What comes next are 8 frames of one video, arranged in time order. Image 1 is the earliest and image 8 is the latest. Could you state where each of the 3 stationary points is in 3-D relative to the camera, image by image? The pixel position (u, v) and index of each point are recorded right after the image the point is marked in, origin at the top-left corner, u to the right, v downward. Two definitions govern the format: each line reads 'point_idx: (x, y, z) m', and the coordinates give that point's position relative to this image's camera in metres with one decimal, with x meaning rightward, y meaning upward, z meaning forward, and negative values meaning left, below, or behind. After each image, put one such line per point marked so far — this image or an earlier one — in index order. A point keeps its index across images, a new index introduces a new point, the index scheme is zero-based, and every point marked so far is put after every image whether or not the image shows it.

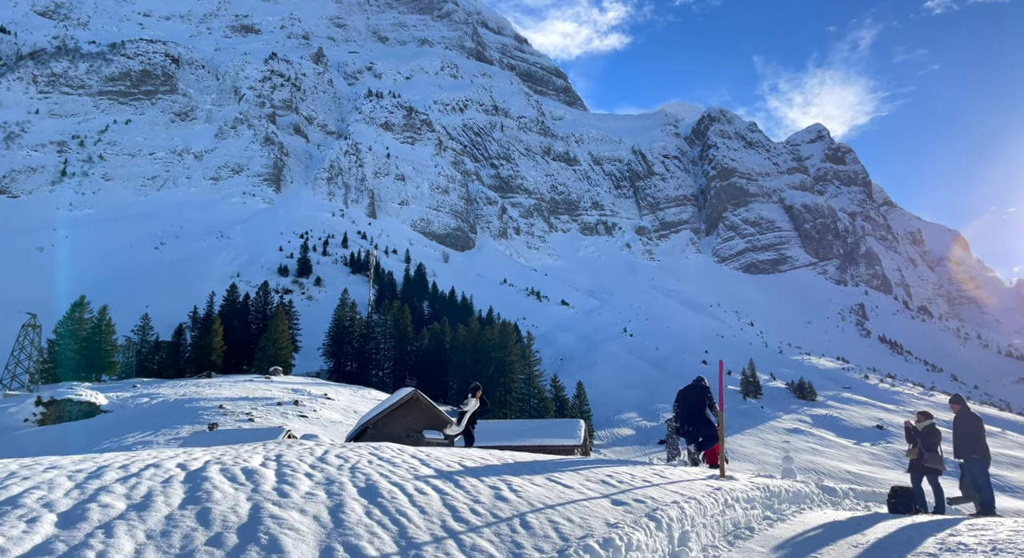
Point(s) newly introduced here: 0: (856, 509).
0: (+4.4, -3.0, +7.9) m
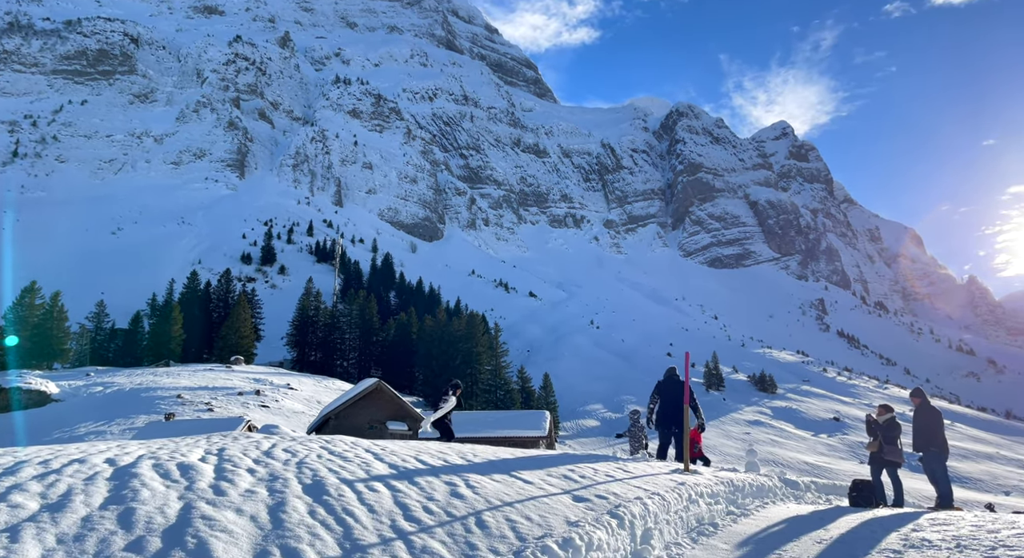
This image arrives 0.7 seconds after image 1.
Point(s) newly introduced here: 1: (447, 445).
0: (+3.9, -2.9, +7.9) m
1: (-0.9, -2.2, +8.1) m
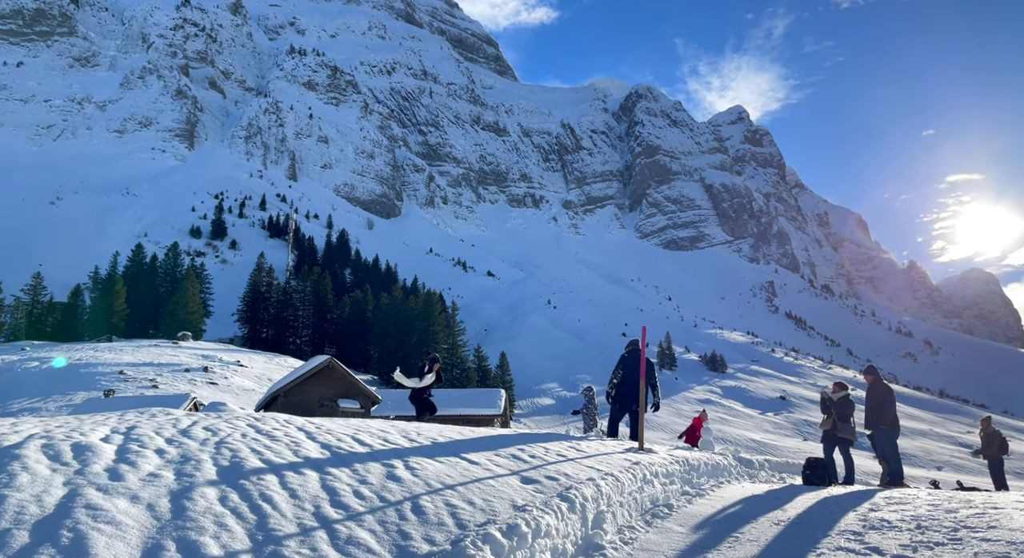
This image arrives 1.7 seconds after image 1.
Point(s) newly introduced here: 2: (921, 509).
0: (+3.3, -2.6, +7.8) m
1: (-1.5, -1.8, +7.6) m
2: (+3.6, -2.0, +5.4) m
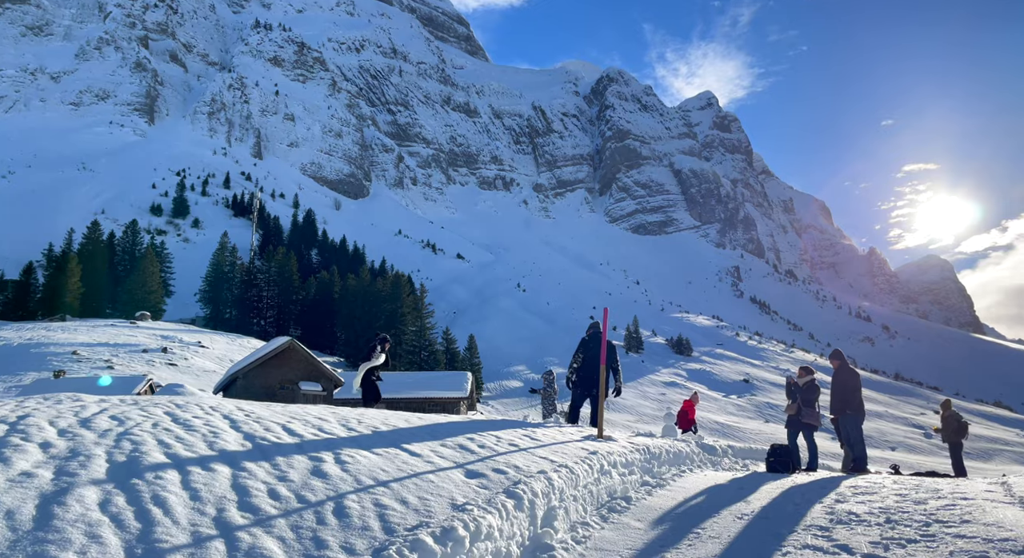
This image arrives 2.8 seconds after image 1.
0: (+2.7, -2.3, +7.5) m
1: (-2.0, -1.5, +7.1) m
2: (+3.1, -1.8, +5.1) m
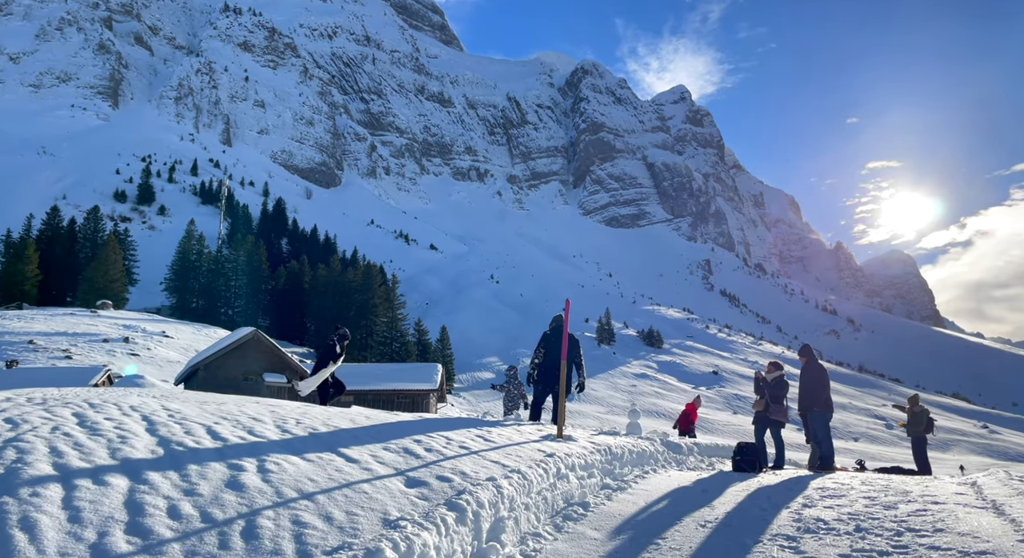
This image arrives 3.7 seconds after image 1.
0: (+2.2, -2.2, +7.3) m
1: (-2.5, -1.4, +6.6) m
2: (+2.7, -1.8, +4.9) m
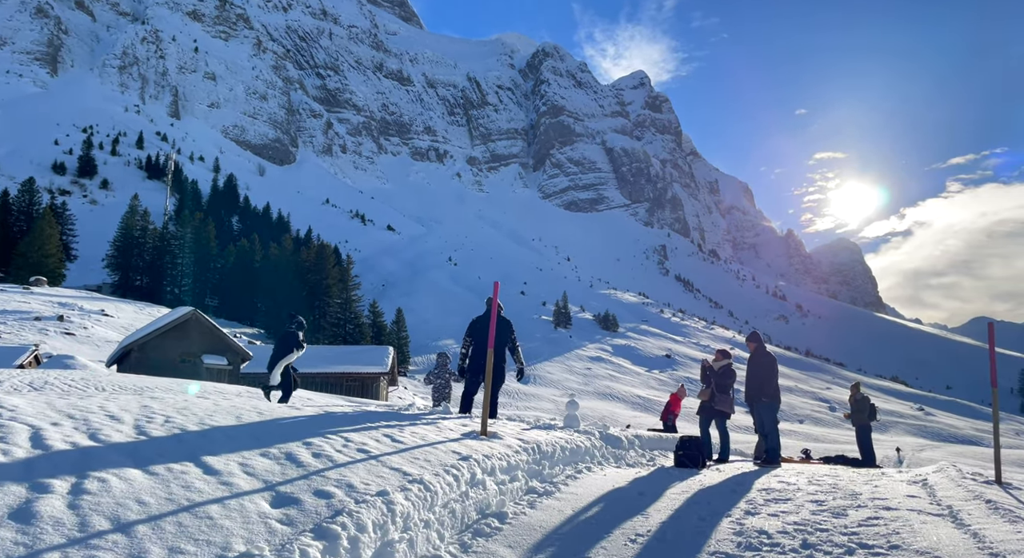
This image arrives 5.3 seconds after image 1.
0: (+1.4, -2.0, +6.7) m
1: (-3.3, -1.2, +5.7) m
2: (+2.1, -1.6, +4.4) m
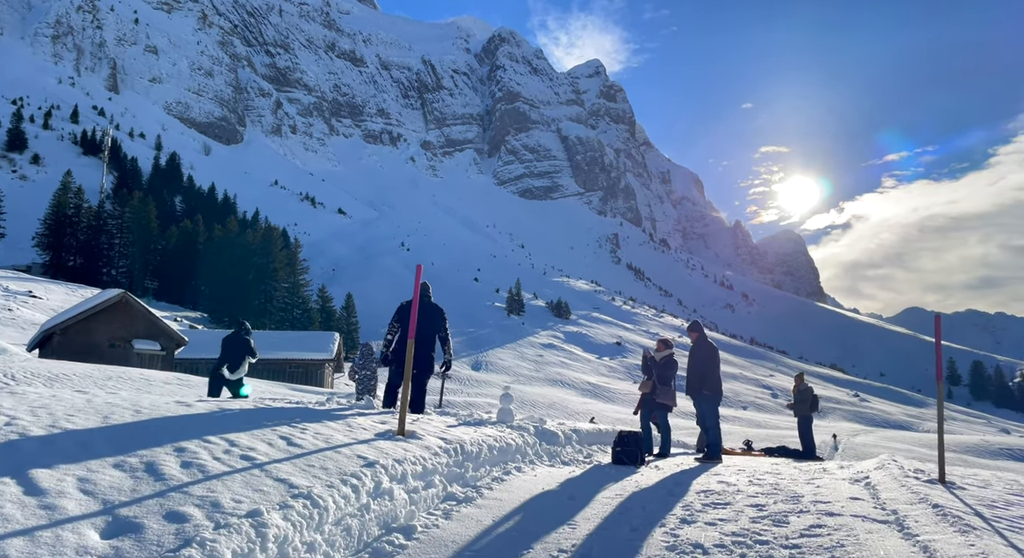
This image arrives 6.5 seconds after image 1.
0: (+0.7, -1.9, +6.3) m
1: (-3.9, -1.0, +5.0) m
2: (+1.5, -1.5, +4.1) m
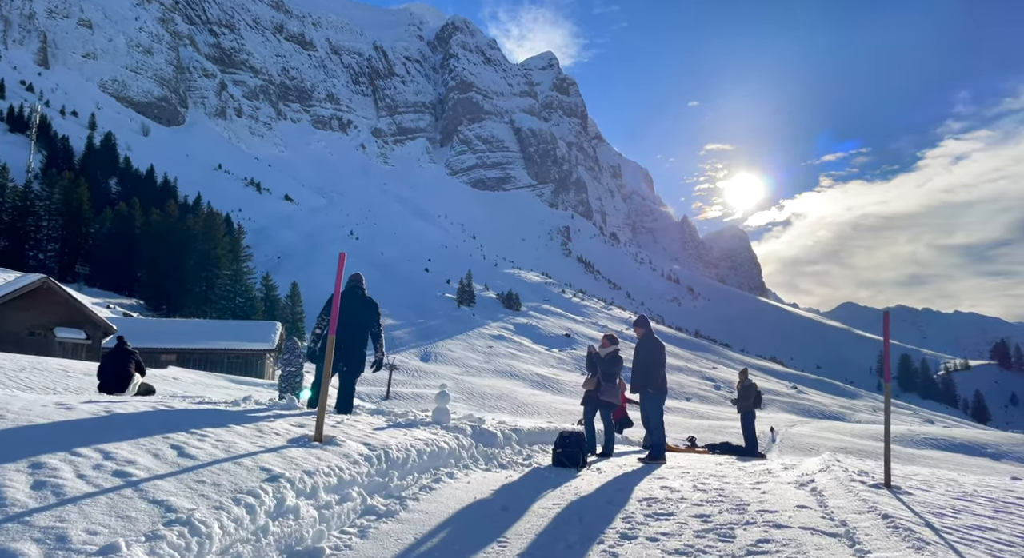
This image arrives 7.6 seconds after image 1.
0: (0.0, -1.8, +6.0) m
1: (-4.4, -0.8, +4.3) m
2: (+1.1, -1.5, +3.8) m
